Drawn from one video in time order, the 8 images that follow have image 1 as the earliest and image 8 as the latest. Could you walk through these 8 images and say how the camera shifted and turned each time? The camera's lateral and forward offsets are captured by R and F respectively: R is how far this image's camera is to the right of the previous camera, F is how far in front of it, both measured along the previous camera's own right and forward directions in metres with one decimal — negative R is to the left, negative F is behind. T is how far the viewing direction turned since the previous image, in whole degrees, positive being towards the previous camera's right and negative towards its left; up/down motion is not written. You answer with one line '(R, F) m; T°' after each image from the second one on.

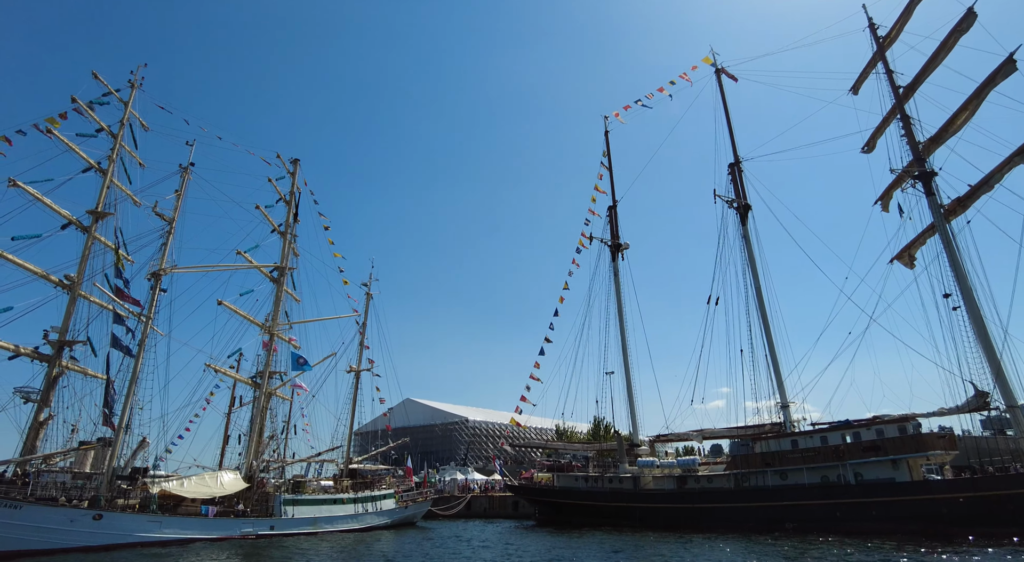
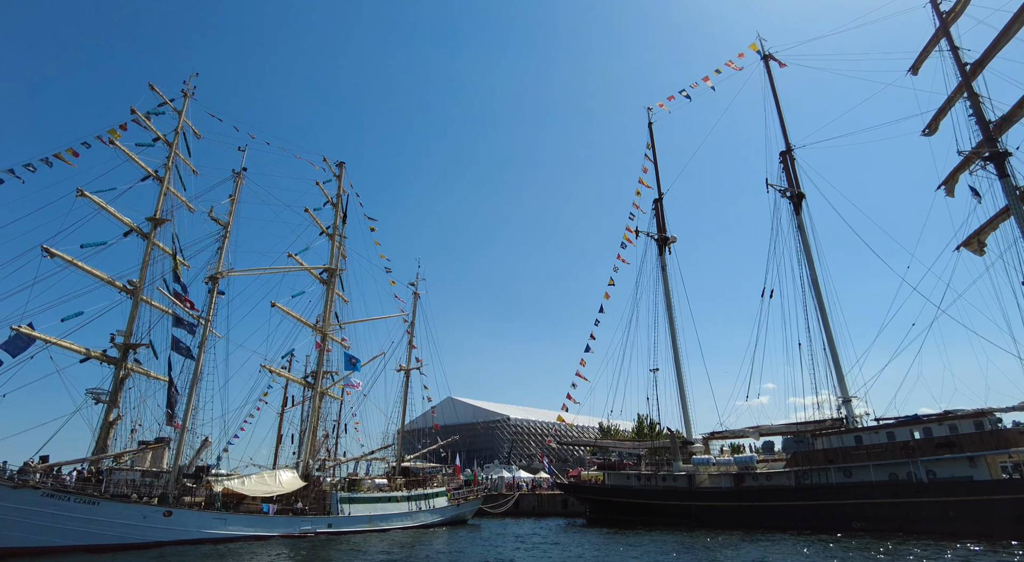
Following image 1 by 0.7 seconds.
(-0.4, +0.1) m; -4°
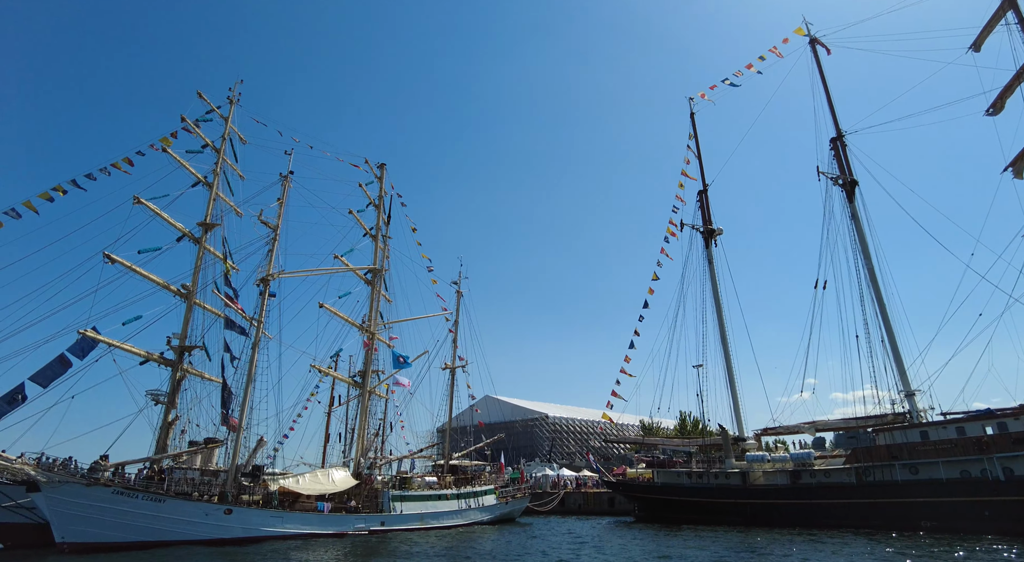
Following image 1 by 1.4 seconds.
(-0.5, +0.1) m; -3°
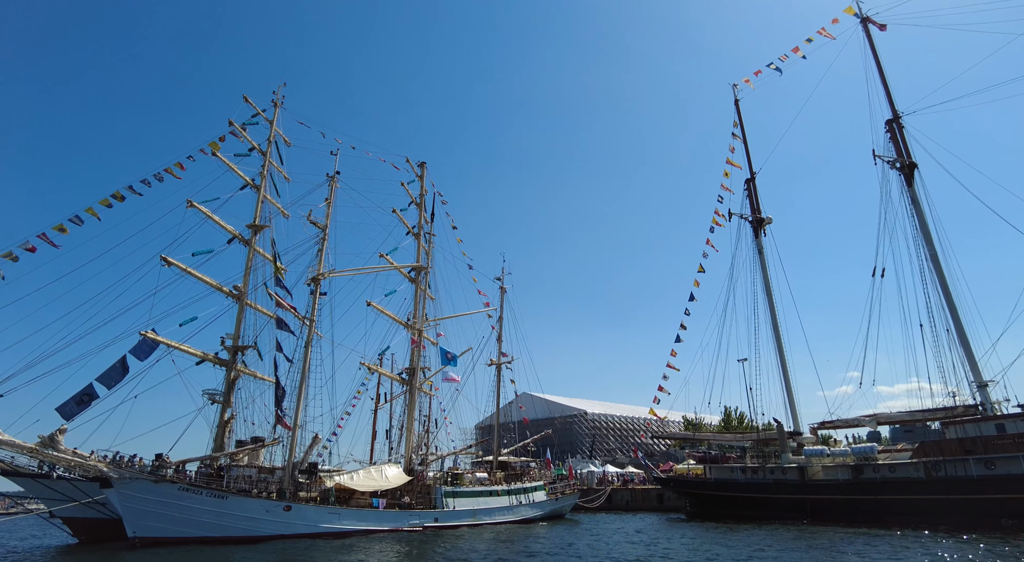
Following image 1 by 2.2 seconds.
(-0.6, +0.1) m; -3°
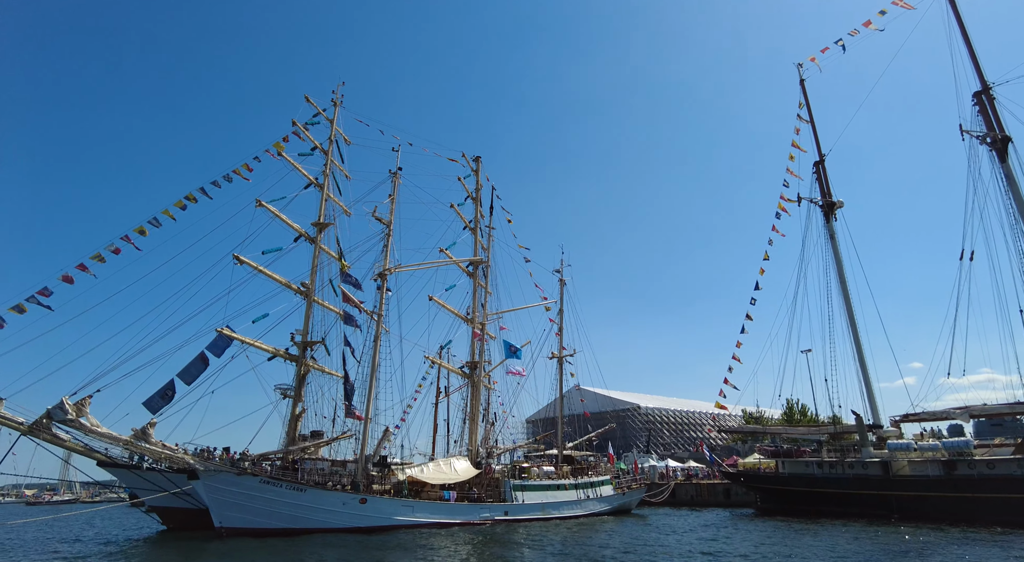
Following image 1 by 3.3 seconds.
(-0.7, +0.2) m; -4°
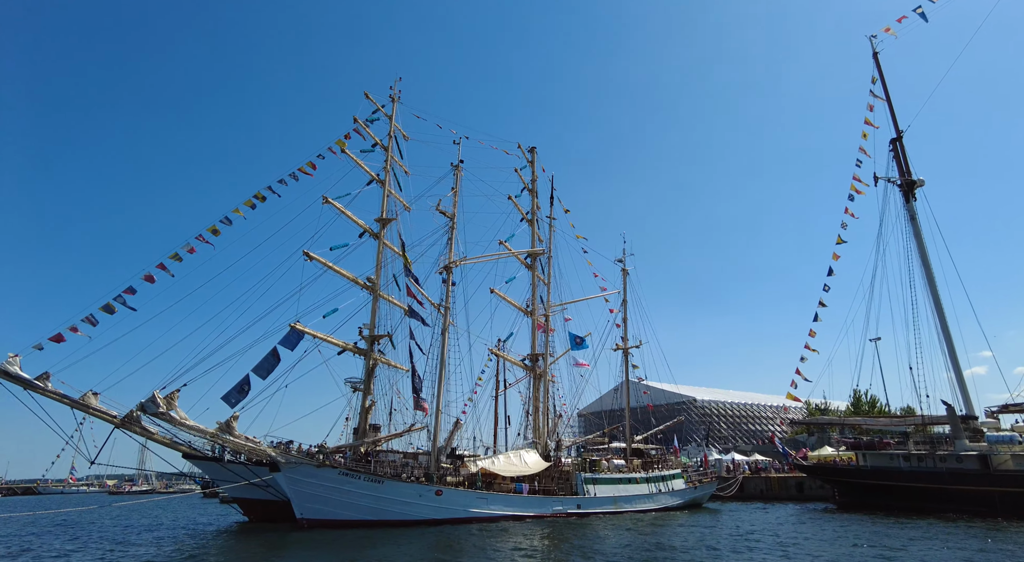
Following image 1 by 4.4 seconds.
(-0.8, +0.2) m; -4°
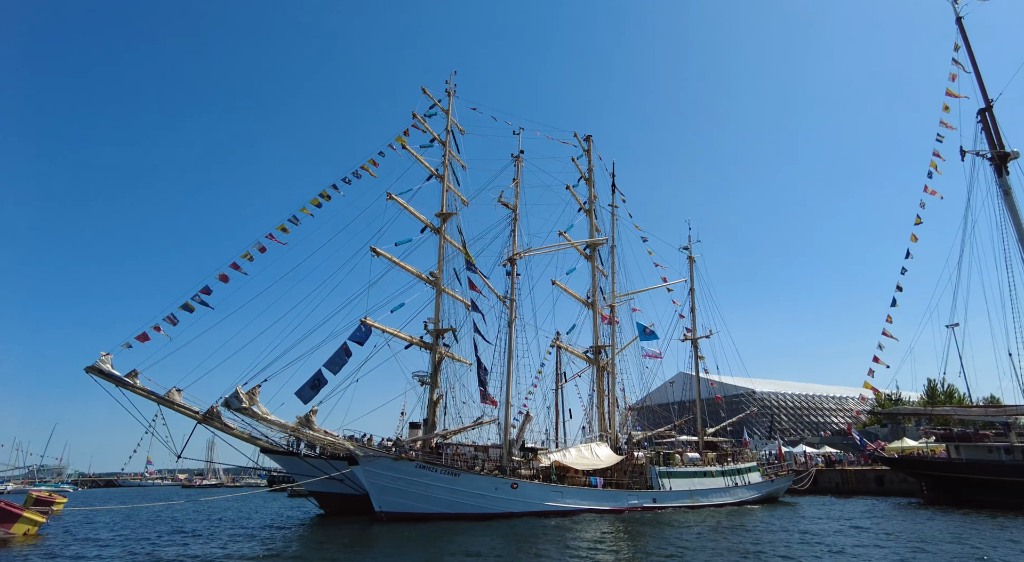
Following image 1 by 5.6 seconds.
(-0.8, +0.2) m; -4°
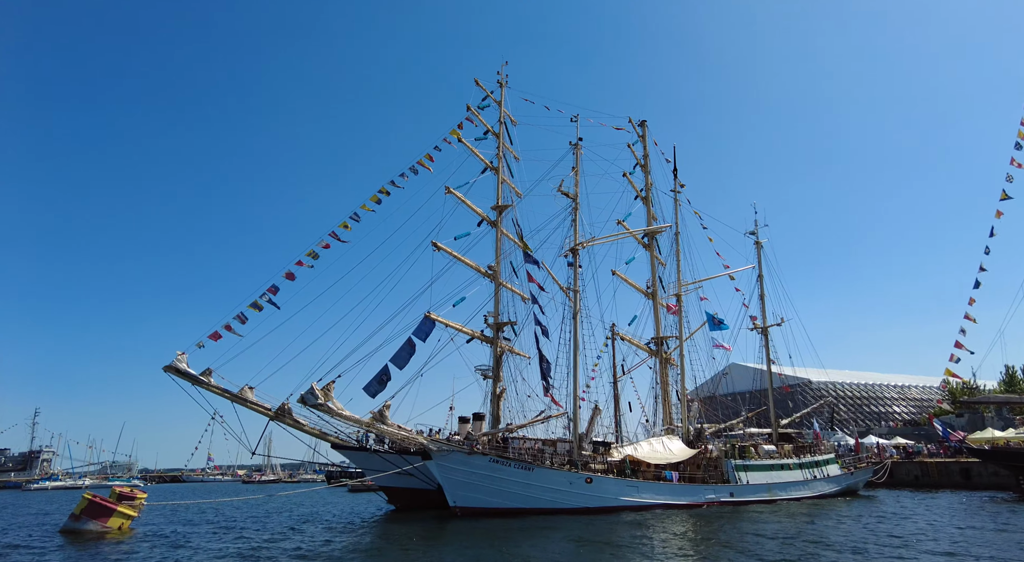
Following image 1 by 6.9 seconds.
(-0.9, +0.3) m; -4°
